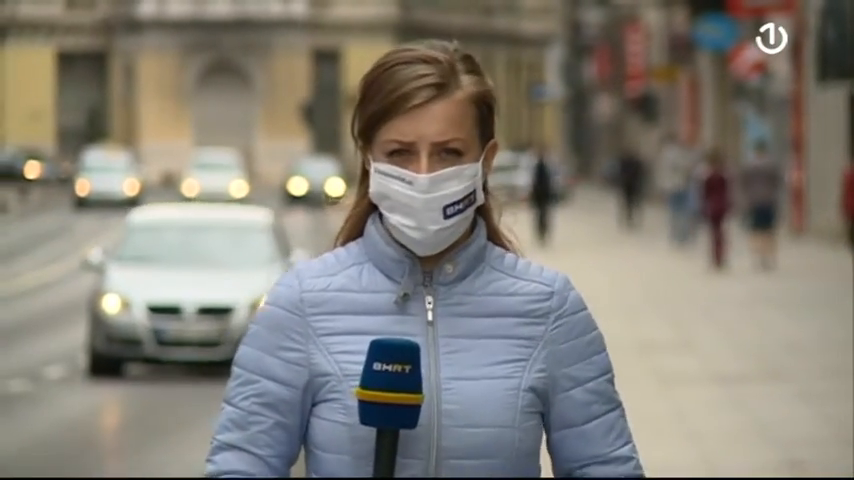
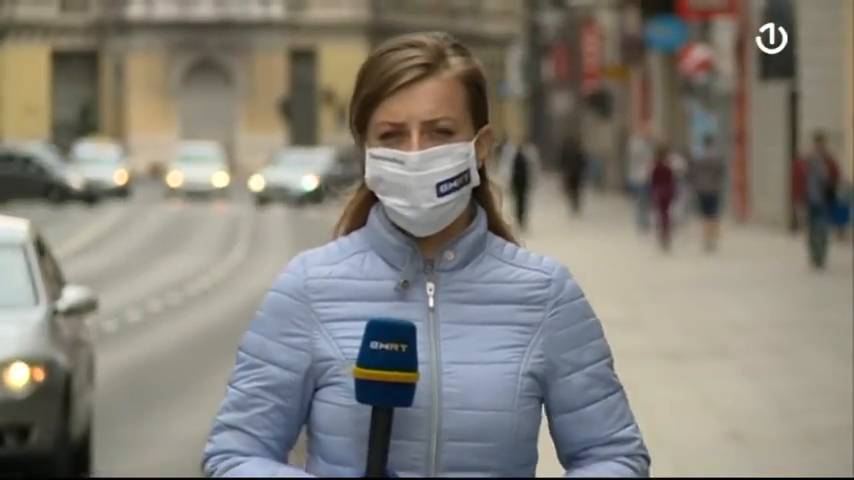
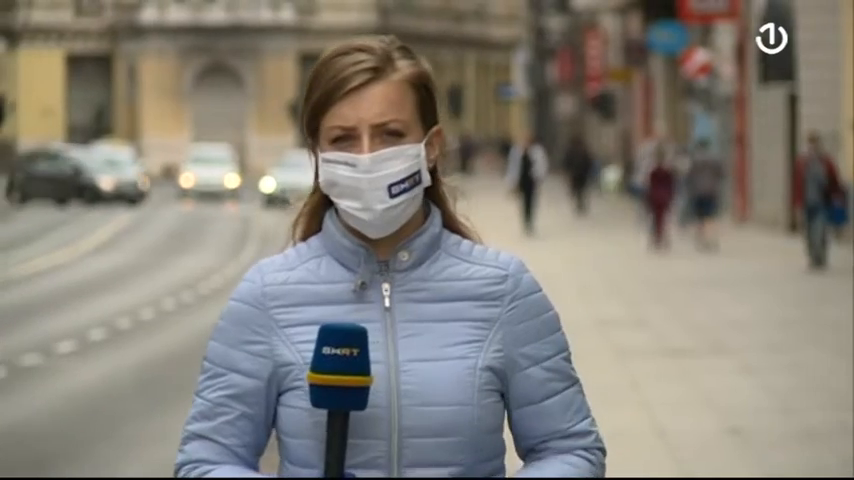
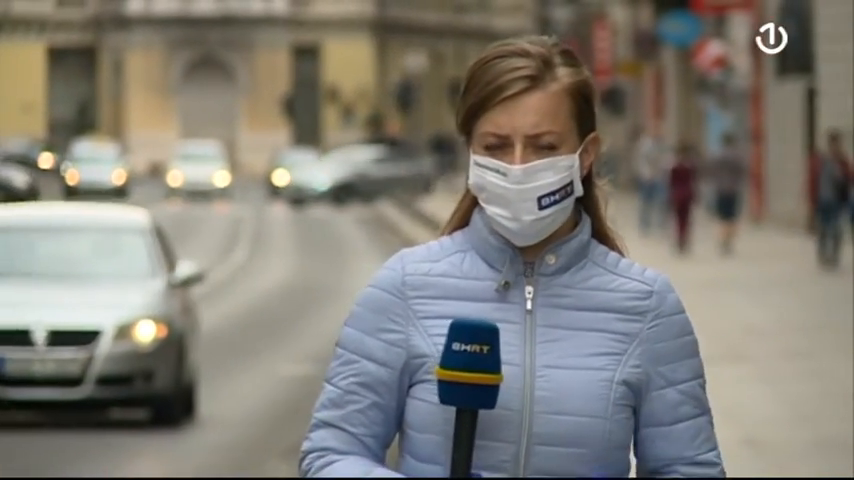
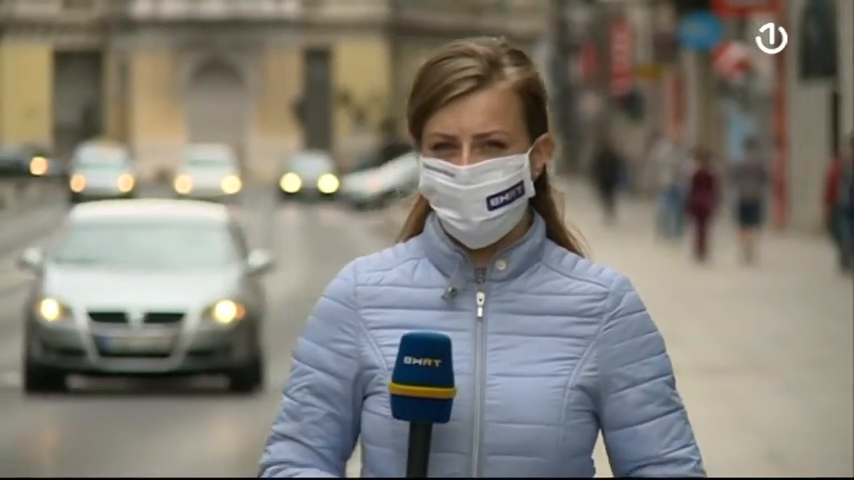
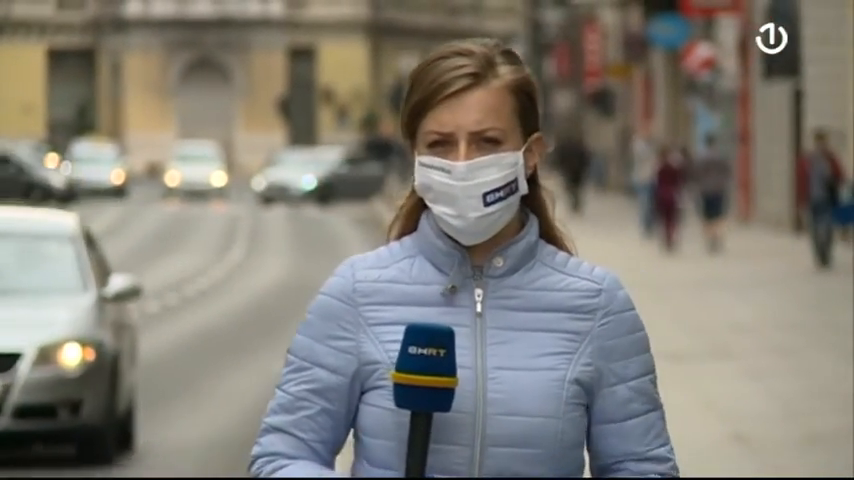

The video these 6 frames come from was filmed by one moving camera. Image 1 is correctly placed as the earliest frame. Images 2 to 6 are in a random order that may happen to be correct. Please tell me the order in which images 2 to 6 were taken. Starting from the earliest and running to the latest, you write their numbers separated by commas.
5, 4, 6, 2, 3
